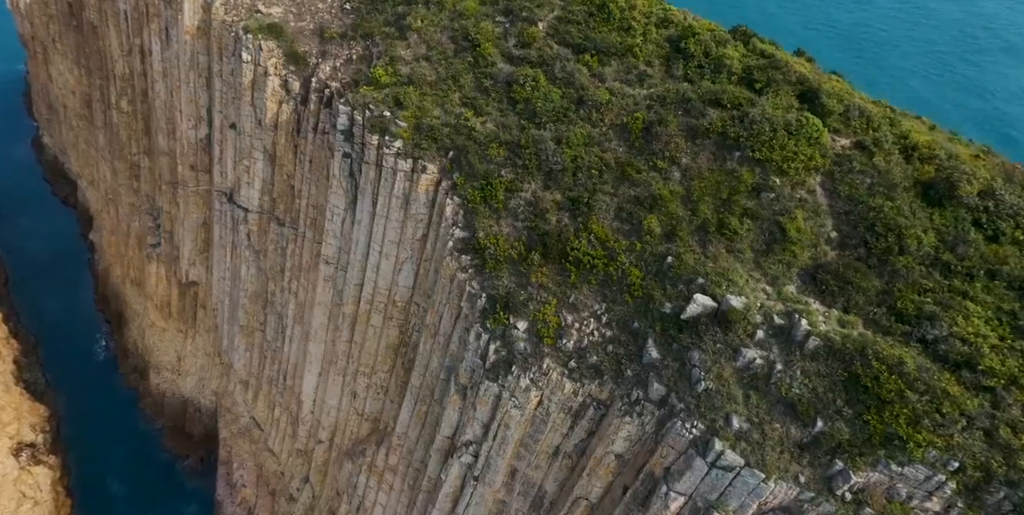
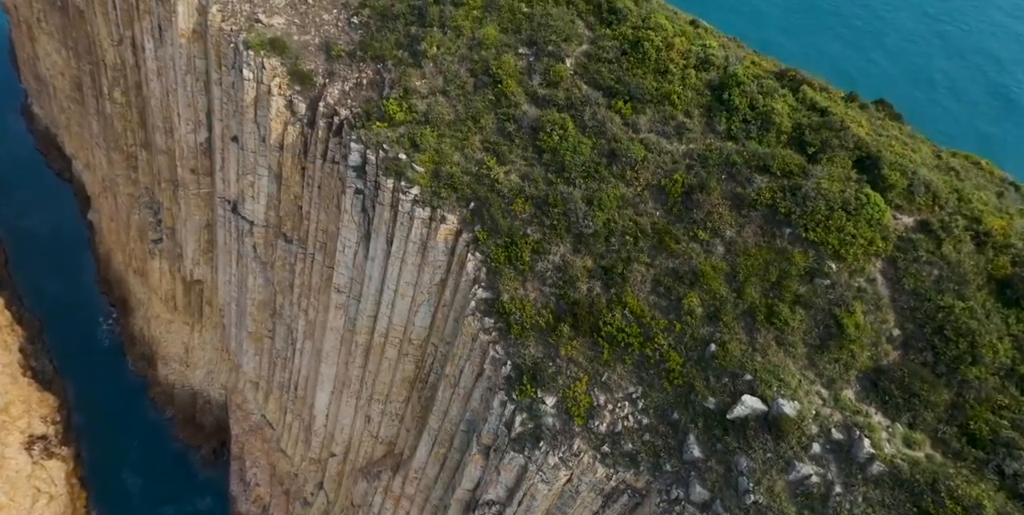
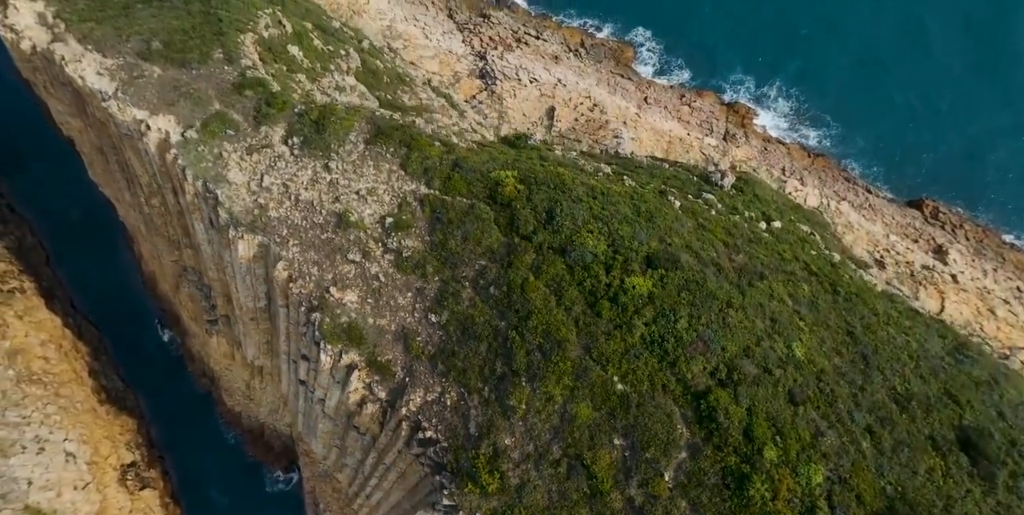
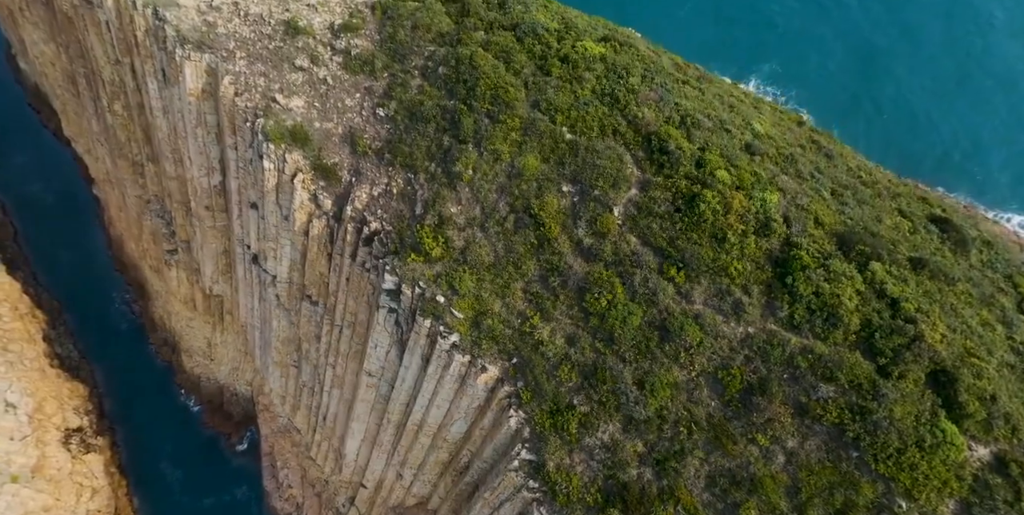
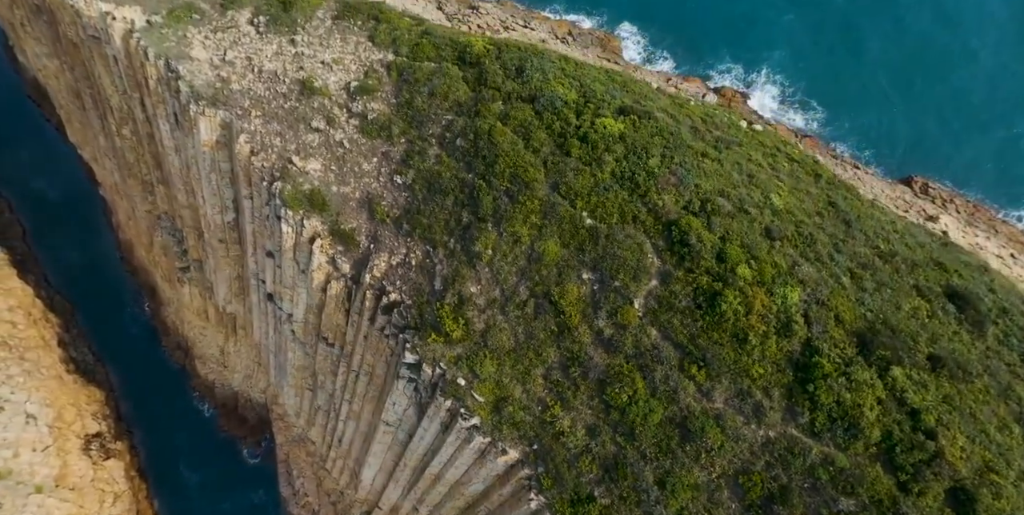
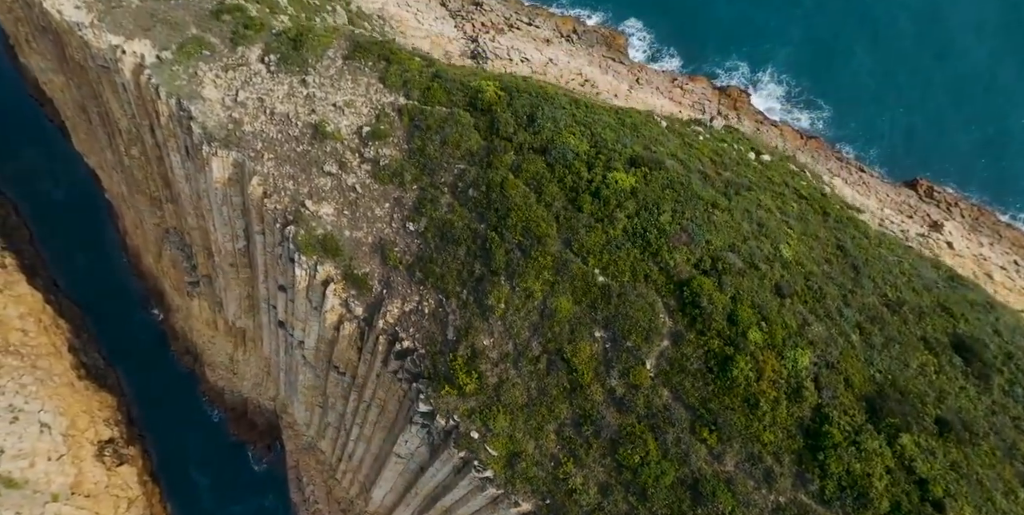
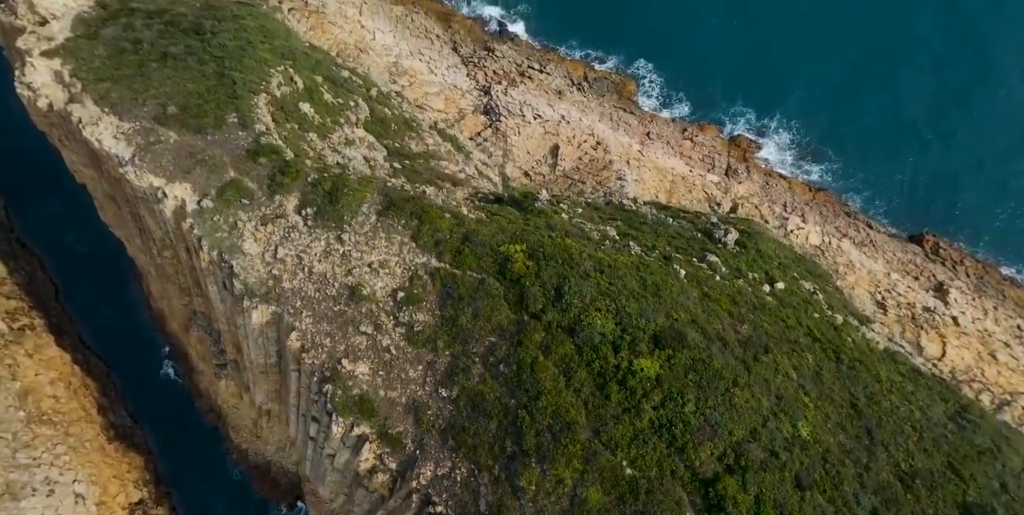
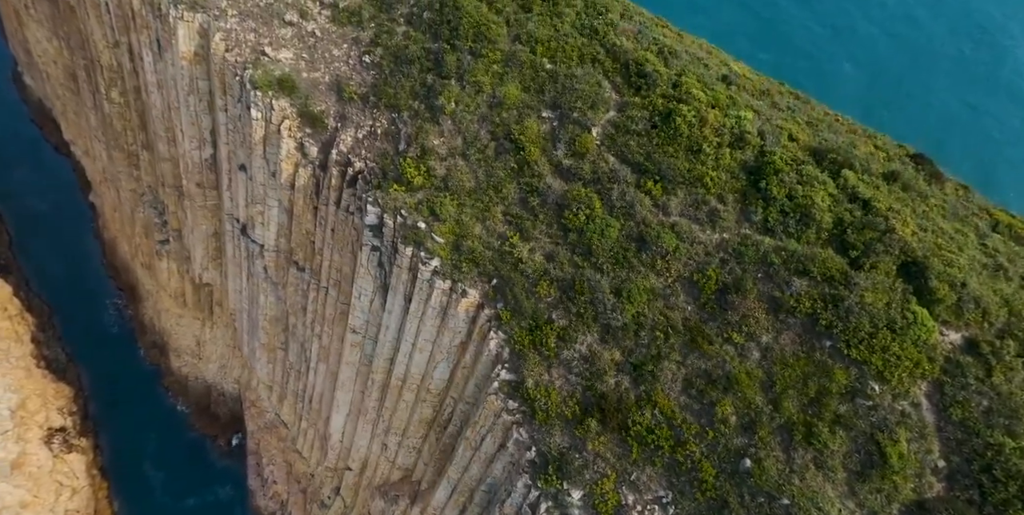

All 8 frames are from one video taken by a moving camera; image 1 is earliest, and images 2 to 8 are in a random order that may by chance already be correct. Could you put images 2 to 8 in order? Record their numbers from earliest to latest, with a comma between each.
2, 8, 4, 5, 6, 3, 7
